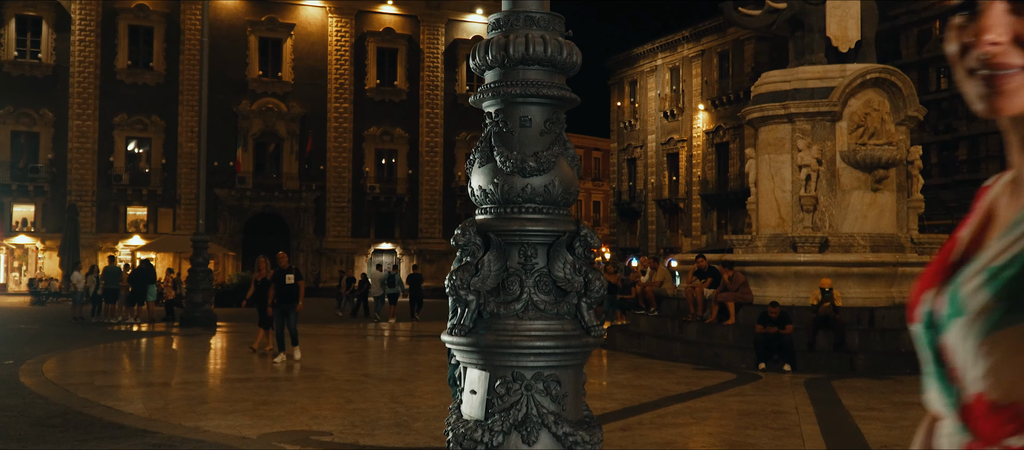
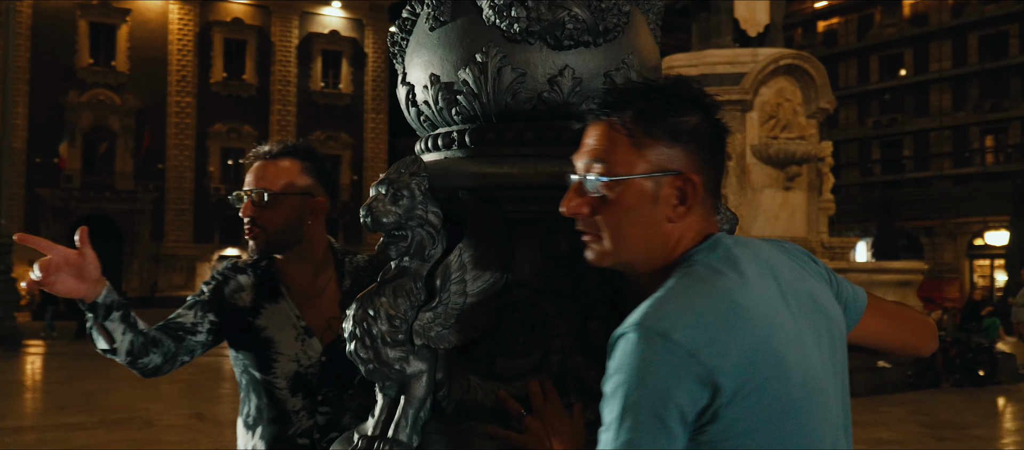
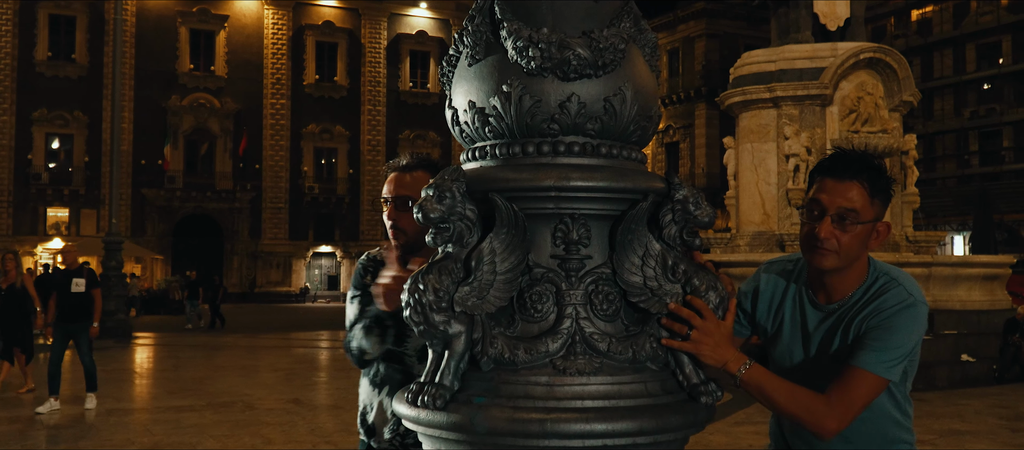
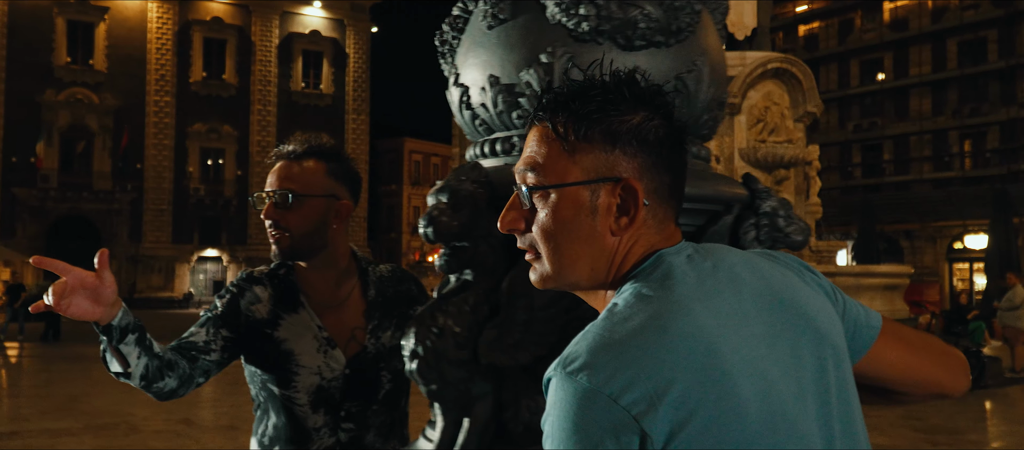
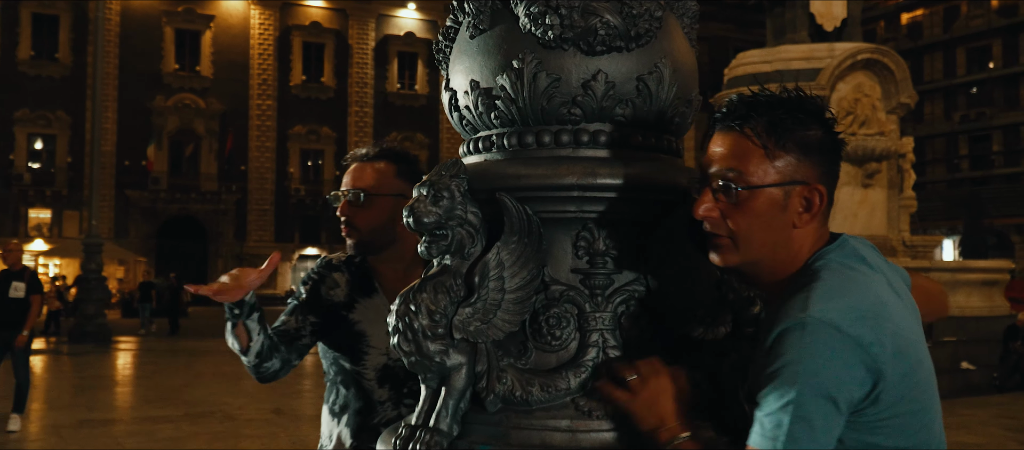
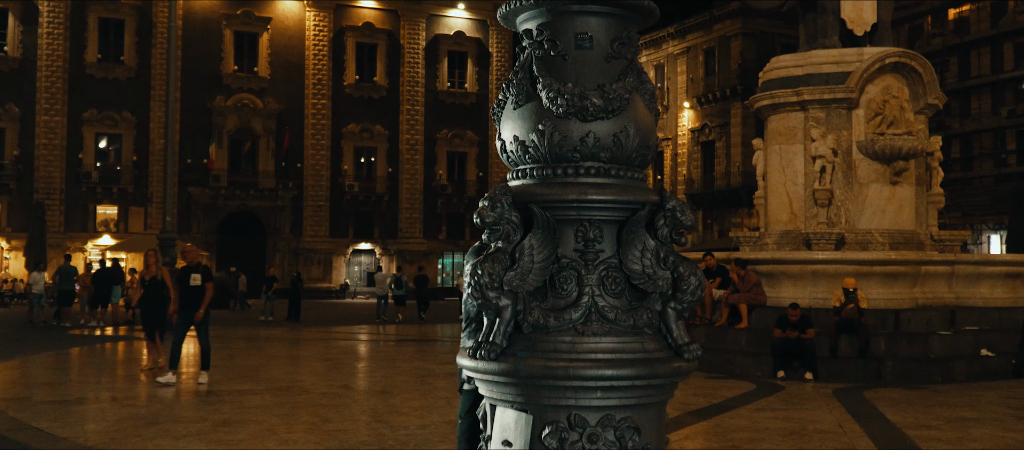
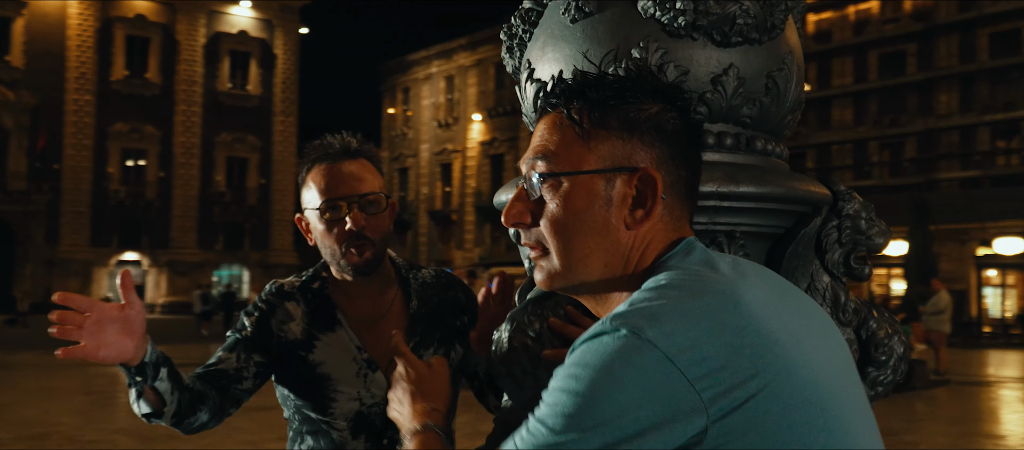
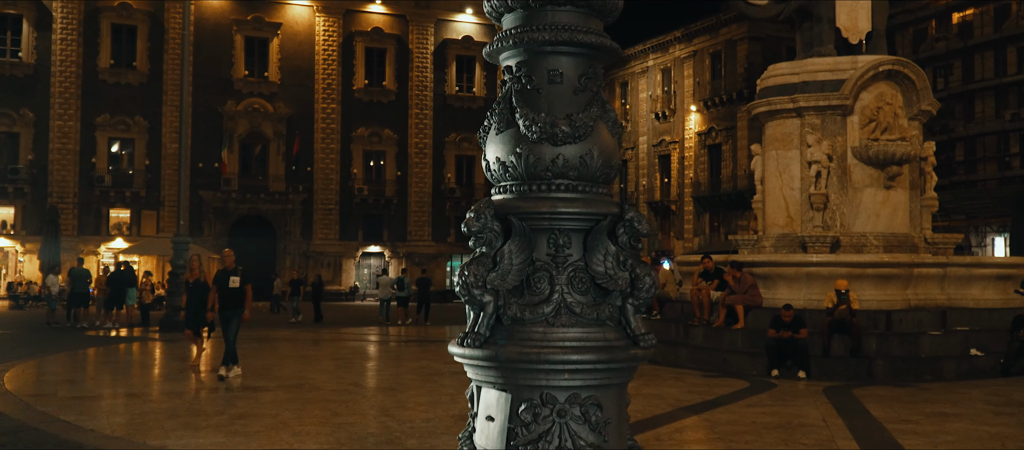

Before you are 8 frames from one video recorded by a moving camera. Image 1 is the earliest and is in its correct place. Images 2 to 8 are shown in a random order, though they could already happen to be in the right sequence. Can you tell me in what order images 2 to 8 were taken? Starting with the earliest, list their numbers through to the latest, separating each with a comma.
8, 6, 3, 5, 2, 4, 7
